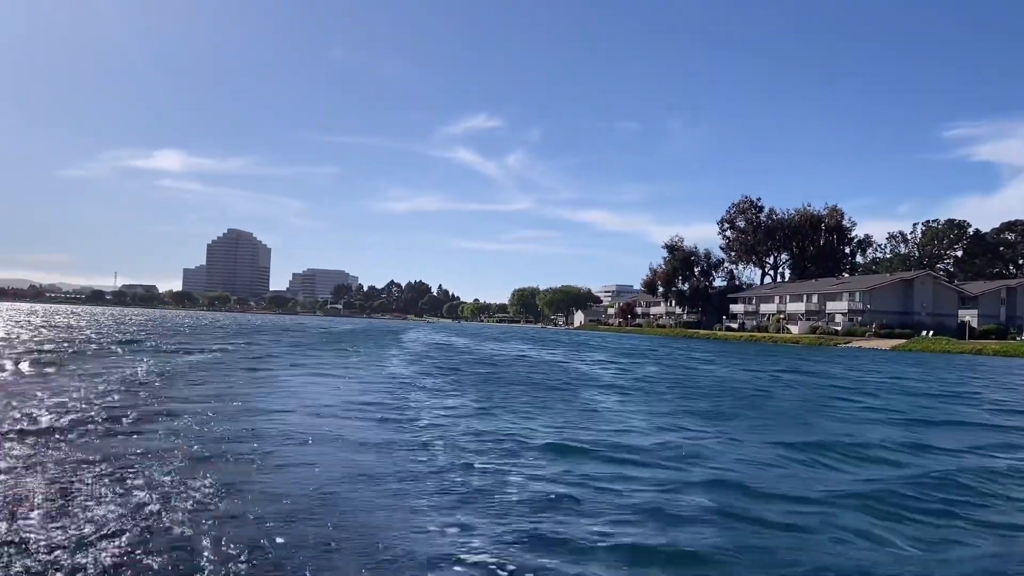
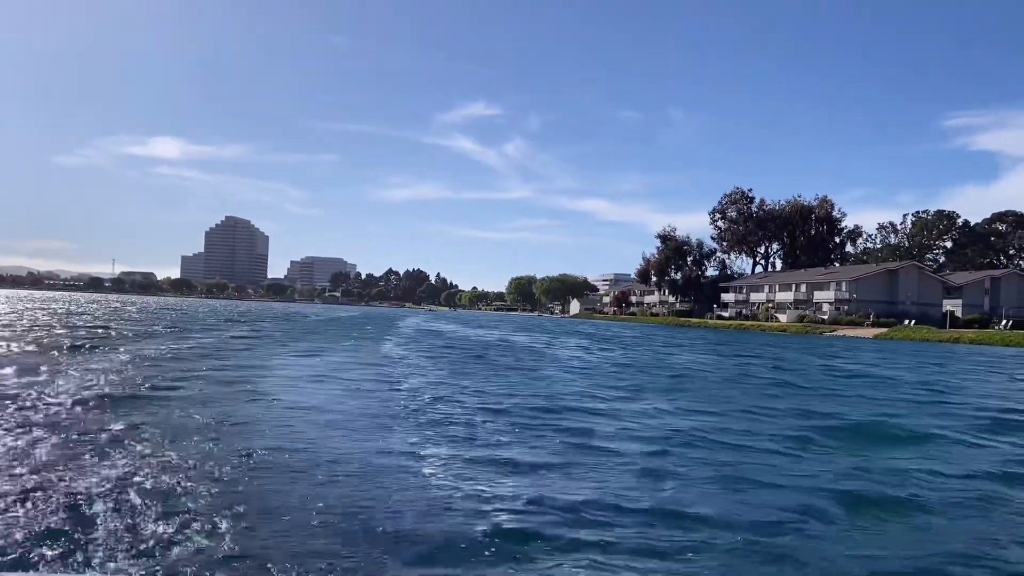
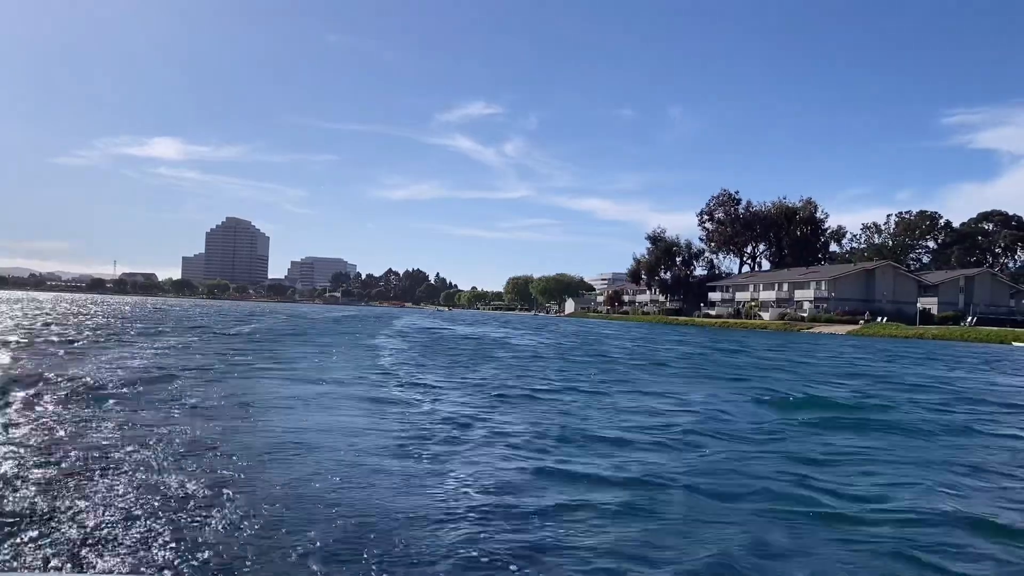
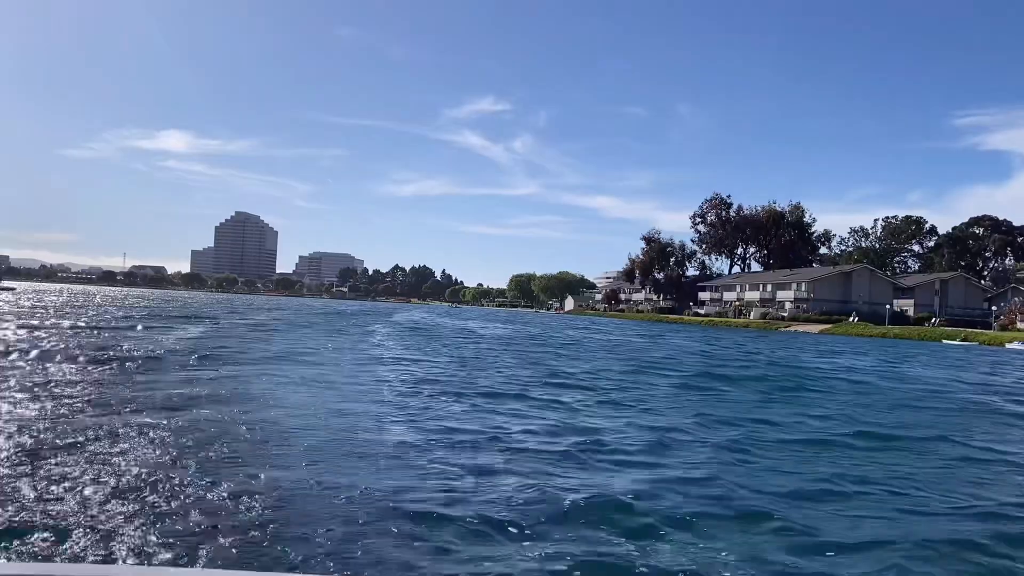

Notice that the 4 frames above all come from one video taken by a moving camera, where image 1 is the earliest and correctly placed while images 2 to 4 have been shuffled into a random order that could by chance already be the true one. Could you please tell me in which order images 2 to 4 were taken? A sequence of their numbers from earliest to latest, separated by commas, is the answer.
2, 3, 4
